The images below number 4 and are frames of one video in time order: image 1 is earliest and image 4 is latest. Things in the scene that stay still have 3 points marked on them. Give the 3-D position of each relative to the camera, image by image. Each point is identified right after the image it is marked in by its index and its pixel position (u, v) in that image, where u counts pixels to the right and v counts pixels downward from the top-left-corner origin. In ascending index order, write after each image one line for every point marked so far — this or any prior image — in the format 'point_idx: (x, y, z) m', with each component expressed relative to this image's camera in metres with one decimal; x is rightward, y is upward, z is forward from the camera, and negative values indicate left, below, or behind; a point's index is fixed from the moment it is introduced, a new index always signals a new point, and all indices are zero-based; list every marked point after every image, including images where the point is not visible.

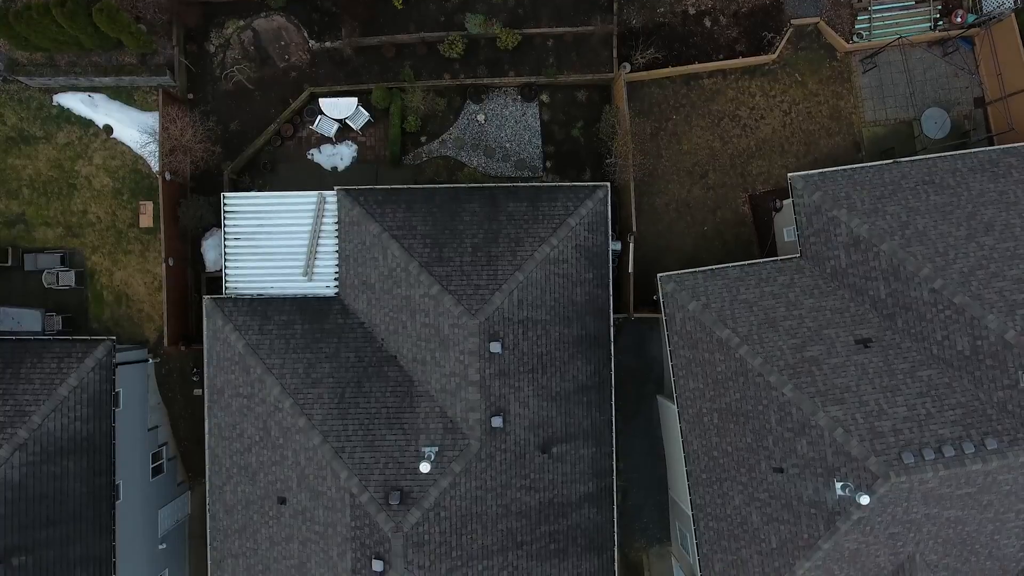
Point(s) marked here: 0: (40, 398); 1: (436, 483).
0: (-14.0, -3.3, +19.0) m
1: (-2.1, -5.5, +18.2) m
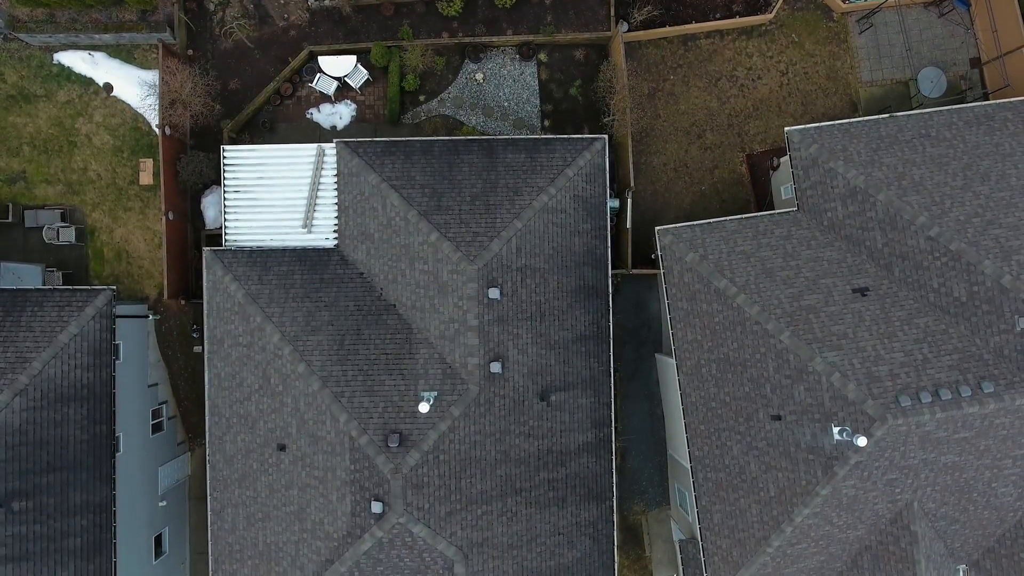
0: (-14.1, -1.7, +19.1) m
1: (-2.2, -3.9, +18.3) m
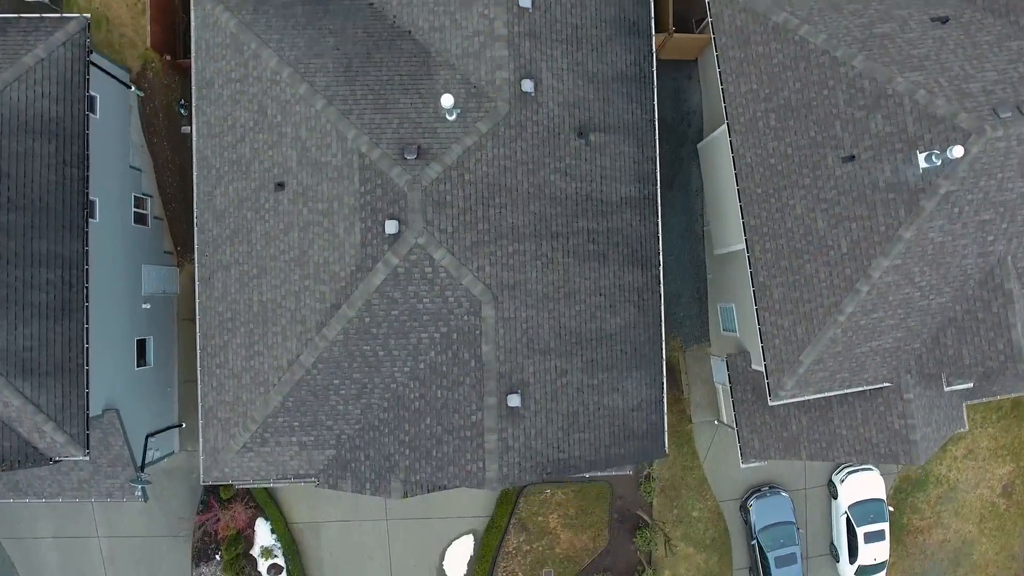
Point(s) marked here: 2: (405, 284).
0: (-13.2, +5.7, +16.5) m
1: (-1.3, +3.6, +15.7) m
2: (-2.6, +0.1, +15.5) m
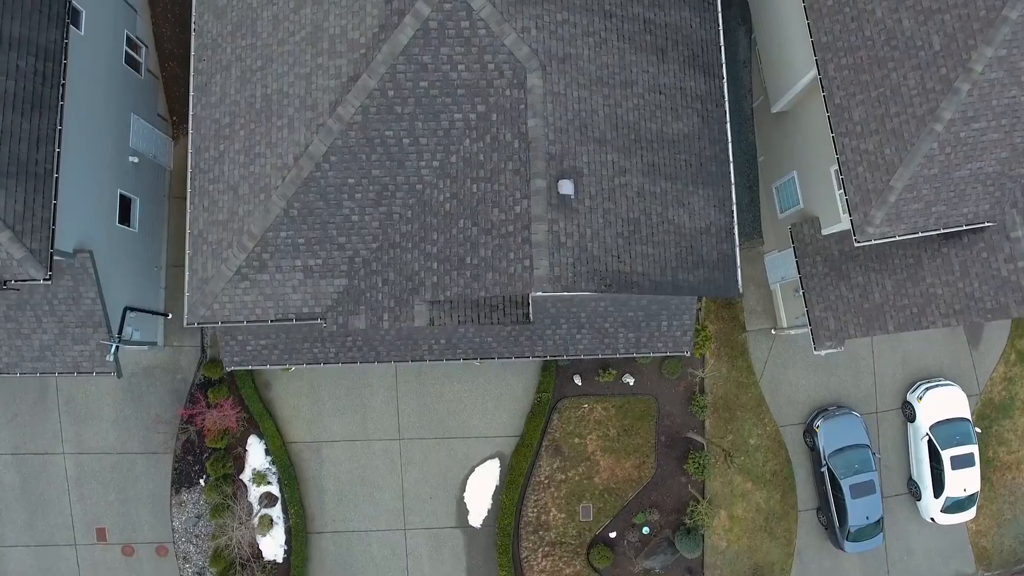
0: (-12.2, +10.4, +14.7) m
1: (-0.3, +8.5, +13.7) m
2: (-1.5, +5.0, +13.2) m
